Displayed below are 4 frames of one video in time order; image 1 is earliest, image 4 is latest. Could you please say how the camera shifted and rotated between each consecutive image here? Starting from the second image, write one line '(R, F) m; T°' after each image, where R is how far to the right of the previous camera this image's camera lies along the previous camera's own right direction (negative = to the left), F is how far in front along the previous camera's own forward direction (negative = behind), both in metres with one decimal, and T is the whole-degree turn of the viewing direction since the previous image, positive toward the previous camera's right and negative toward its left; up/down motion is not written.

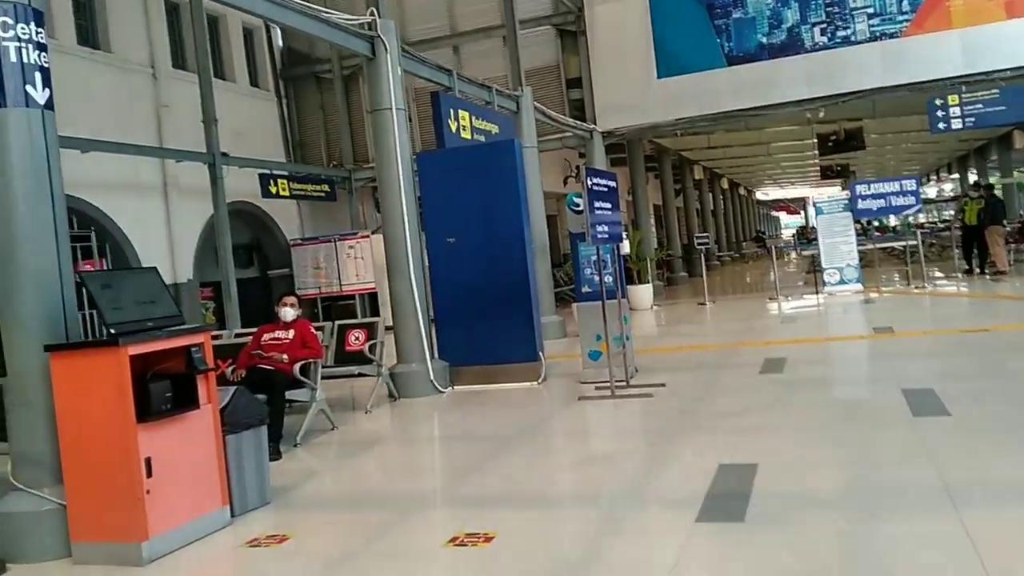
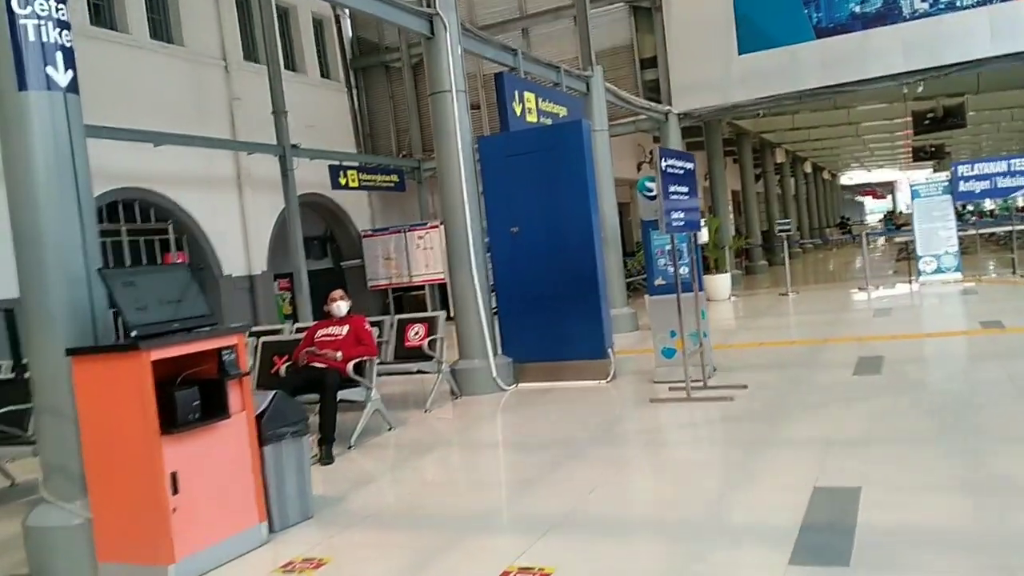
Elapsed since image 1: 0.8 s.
(+0.1, +0.5) m; -5°
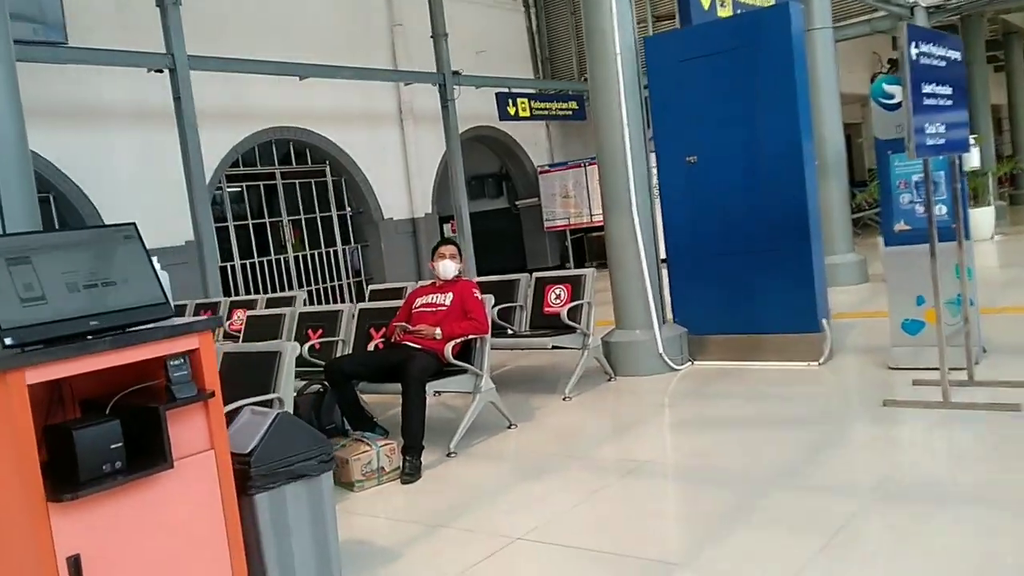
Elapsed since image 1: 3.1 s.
(+0.2, +1.7) m; -15°
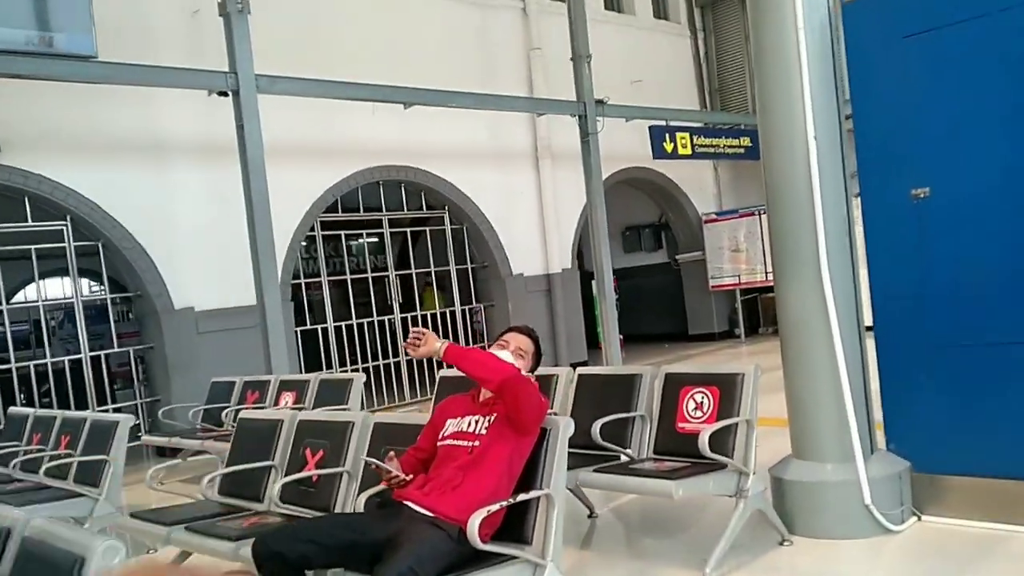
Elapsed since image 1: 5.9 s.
(+0.3, +2.0) m; -12°
